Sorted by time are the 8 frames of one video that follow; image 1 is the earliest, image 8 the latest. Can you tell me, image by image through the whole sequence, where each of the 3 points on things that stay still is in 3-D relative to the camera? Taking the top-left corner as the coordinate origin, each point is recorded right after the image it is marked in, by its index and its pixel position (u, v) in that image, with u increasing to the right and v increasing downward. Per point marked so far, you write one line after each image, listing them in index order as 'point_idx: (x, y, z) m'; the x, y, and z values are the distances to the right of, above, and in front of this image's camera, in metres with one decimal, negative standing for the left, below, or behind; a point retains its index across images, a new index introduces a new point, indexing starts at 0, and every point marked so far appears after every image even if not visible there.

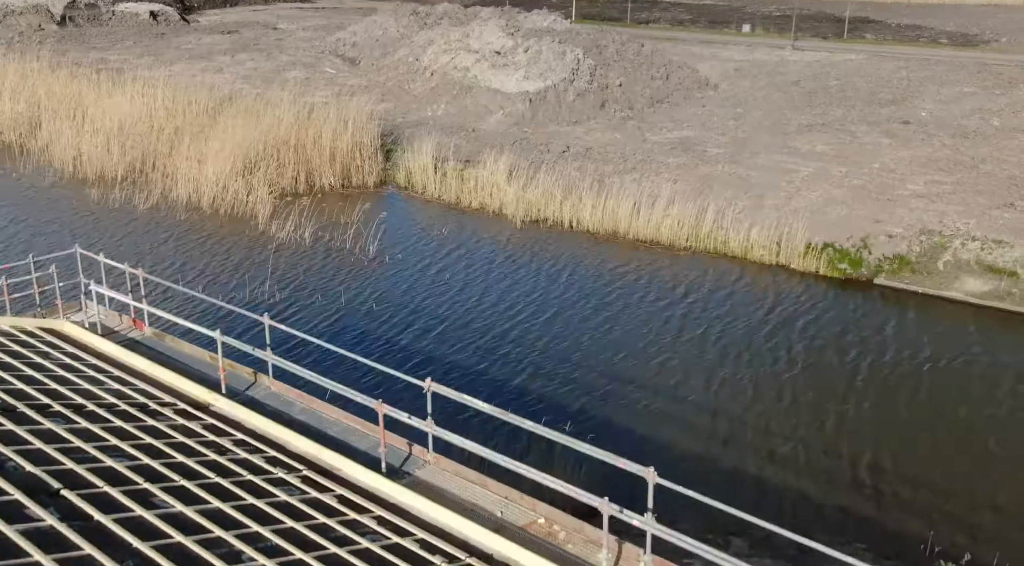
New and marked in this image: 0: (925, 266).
0: (+8.3, +0.3, +18.7) m
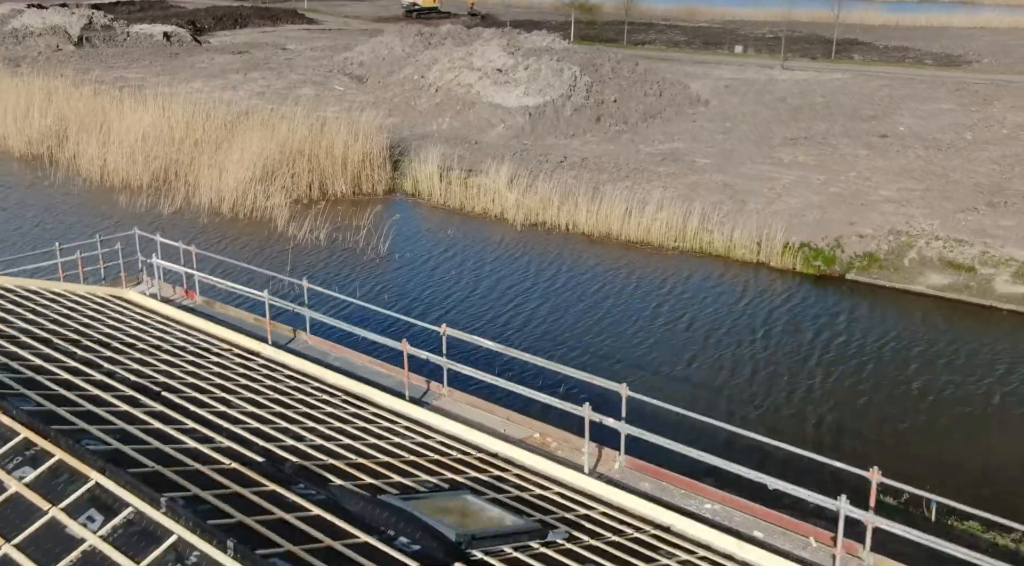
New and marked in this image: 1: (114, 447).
0: (+8.3, +0.4, +20.4) m
1: (-2.5, -1.1, +5.6) m
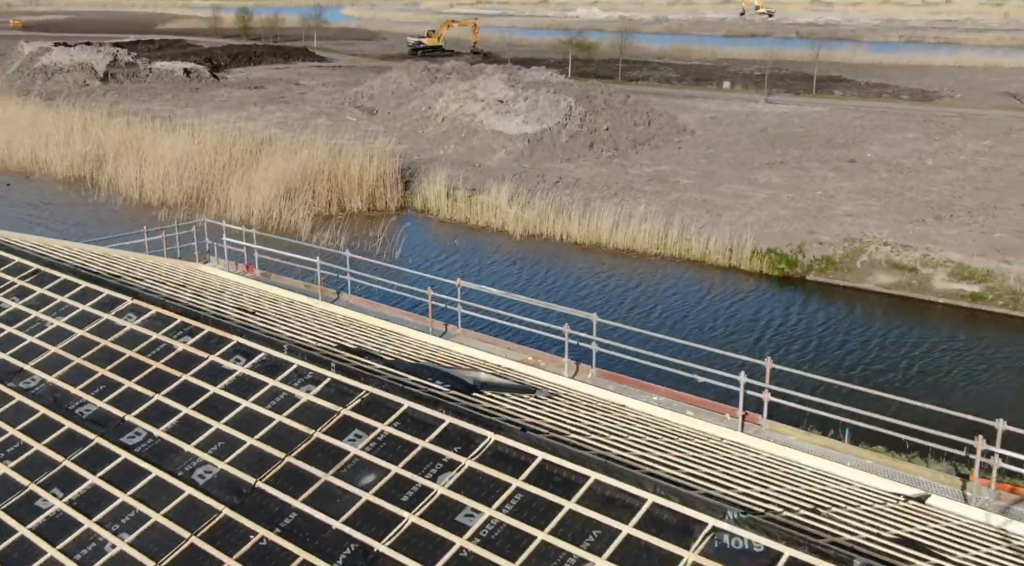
0: (+8.3, +0.5, +23.2) m
1: (-2.5, -0.5, +8.3) m
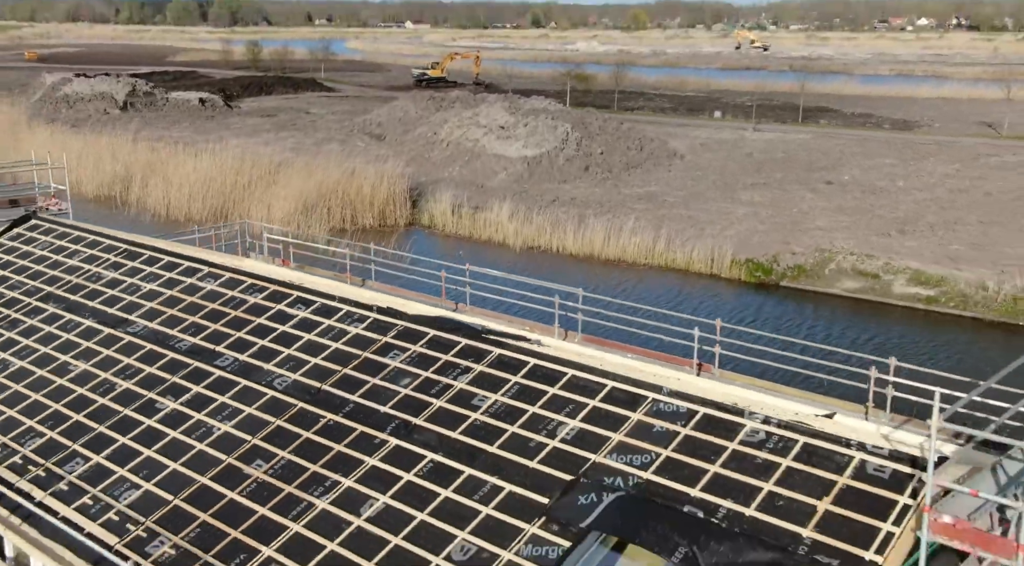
0: (+8.3, +0.3, +25.5) m
1: (-2.5, -0.1, +10.7) m
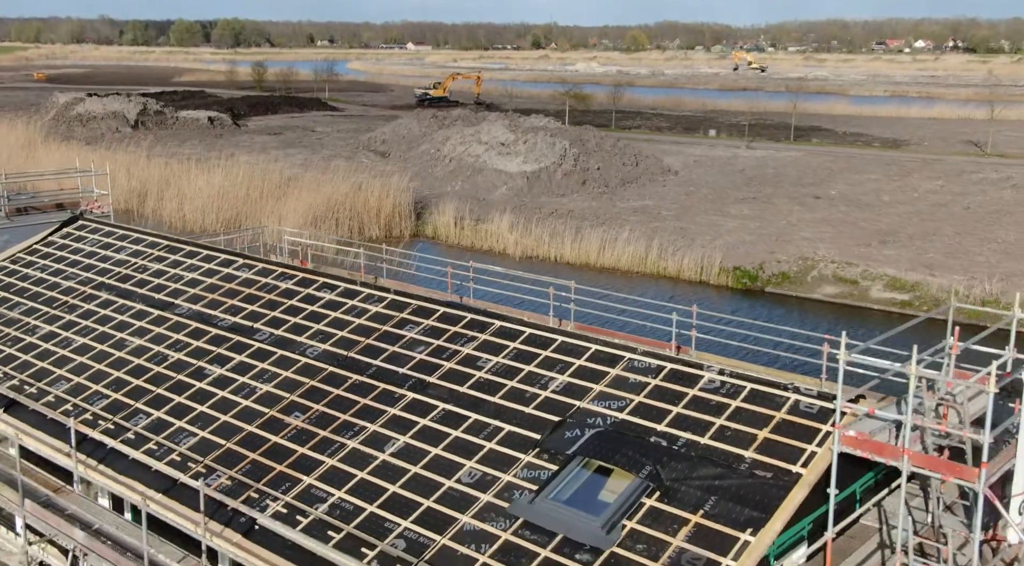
0: (+8.3, +0.1, +27.0) m
1: (-2.5, 0.0, +12.2) m
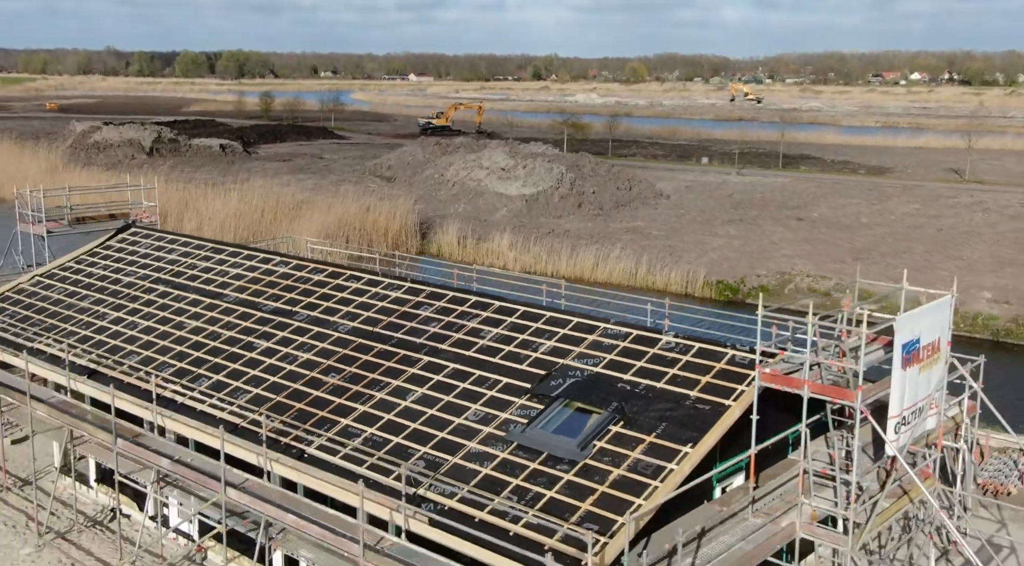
0: (+8.3, -0.3, +29.2) m
1: (-2.5, +0.1, +14.3) m
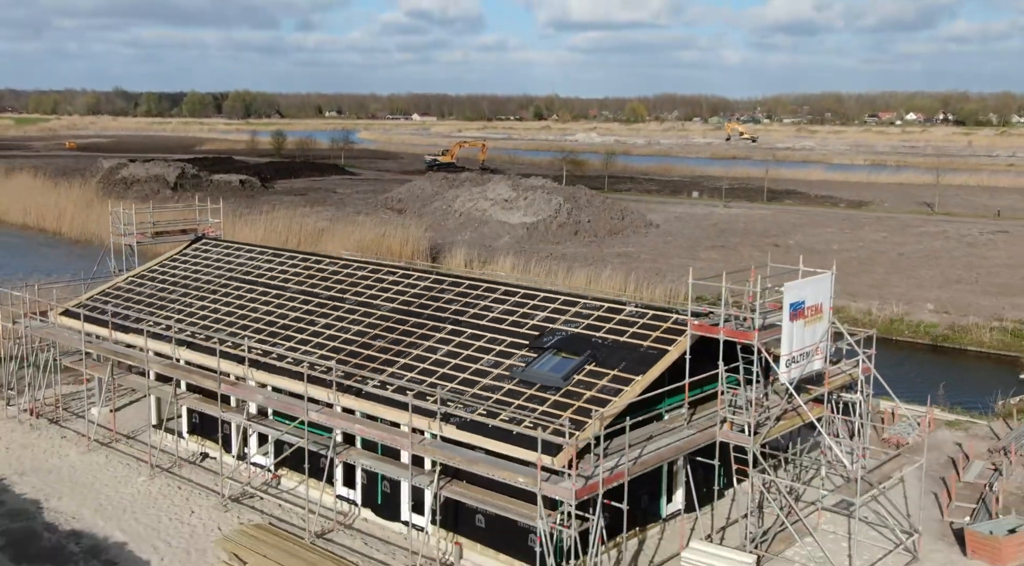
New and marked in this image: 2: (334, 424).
0: (+8.4, -0.8, +32.9) m
1: (-2.5, +0.2, +18.1) m
2: (-2.6, -2.1, +13.5) m
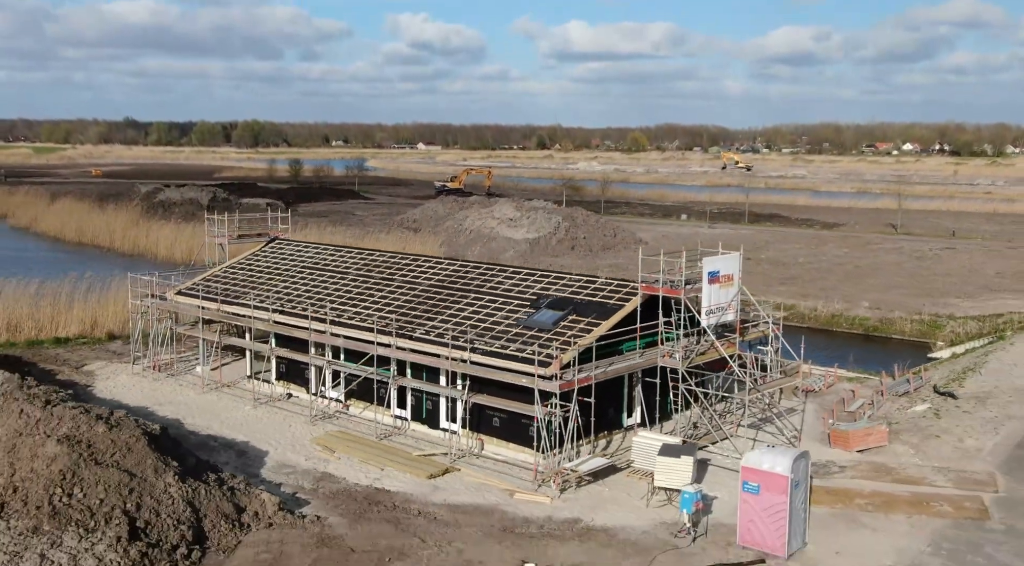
0: (+8.6, -1.0, +38.9) m
1: (-2.3, +0.6, +24.2) m
2: (-2.5, -1.6, +19.5) m
